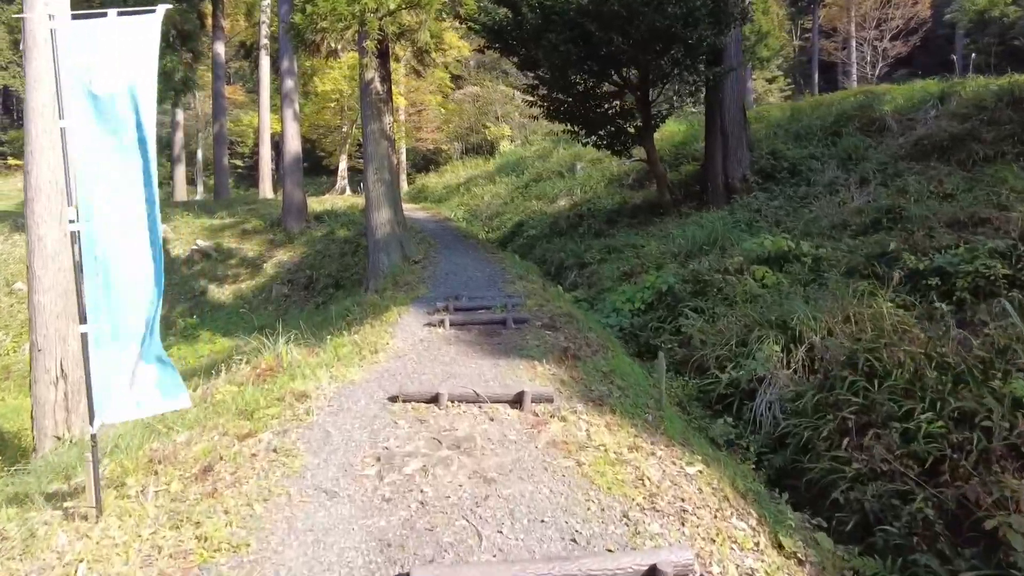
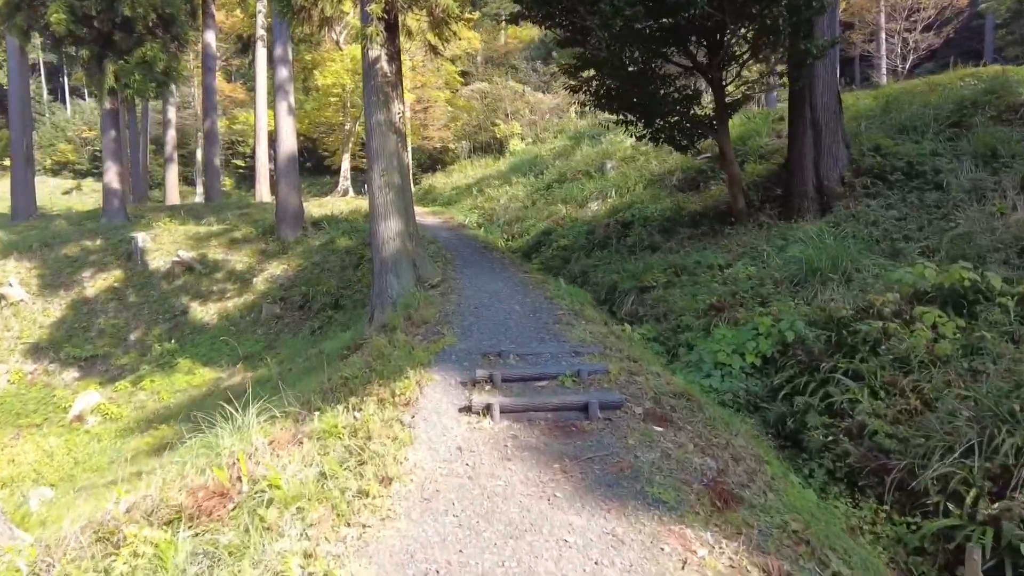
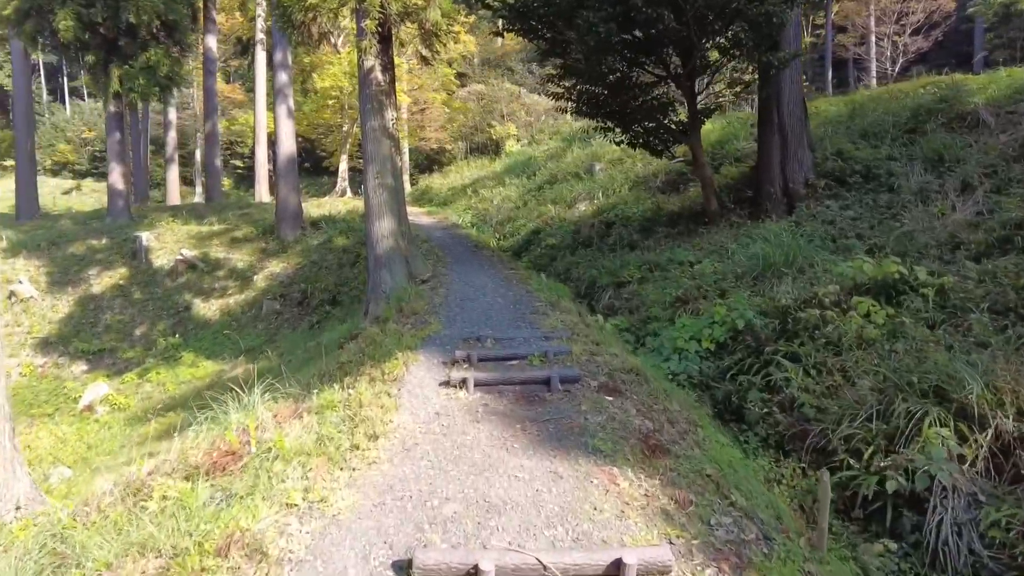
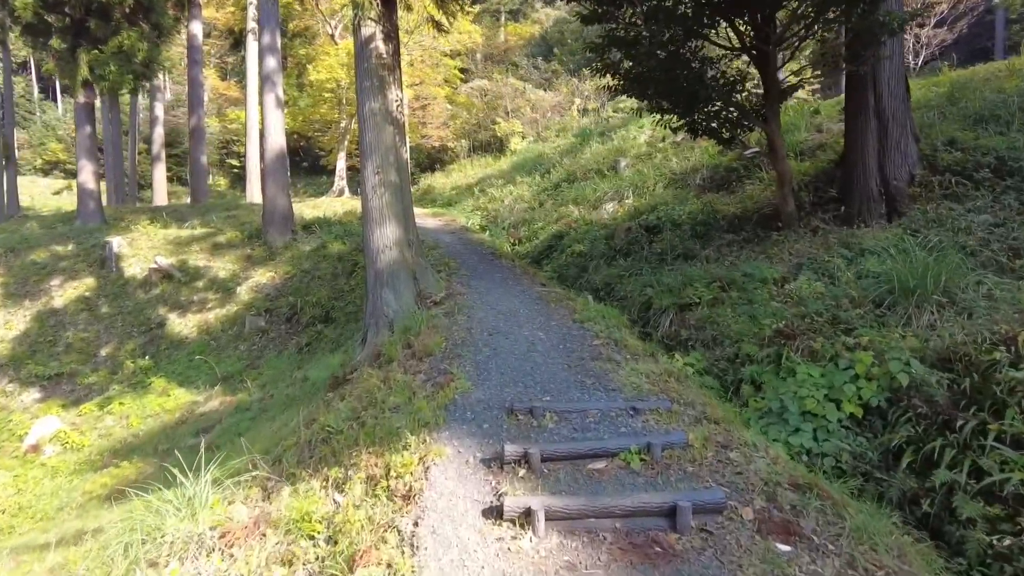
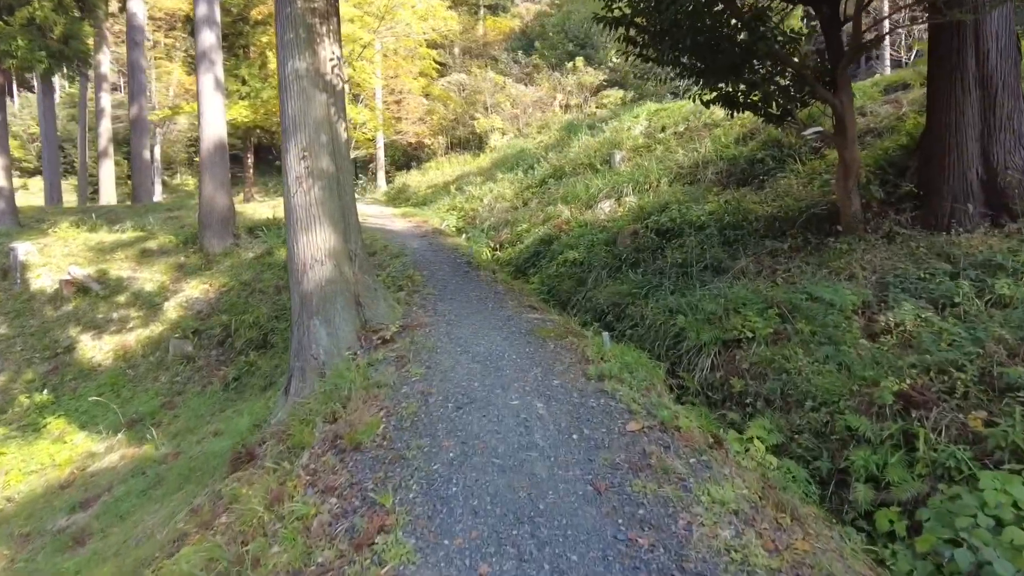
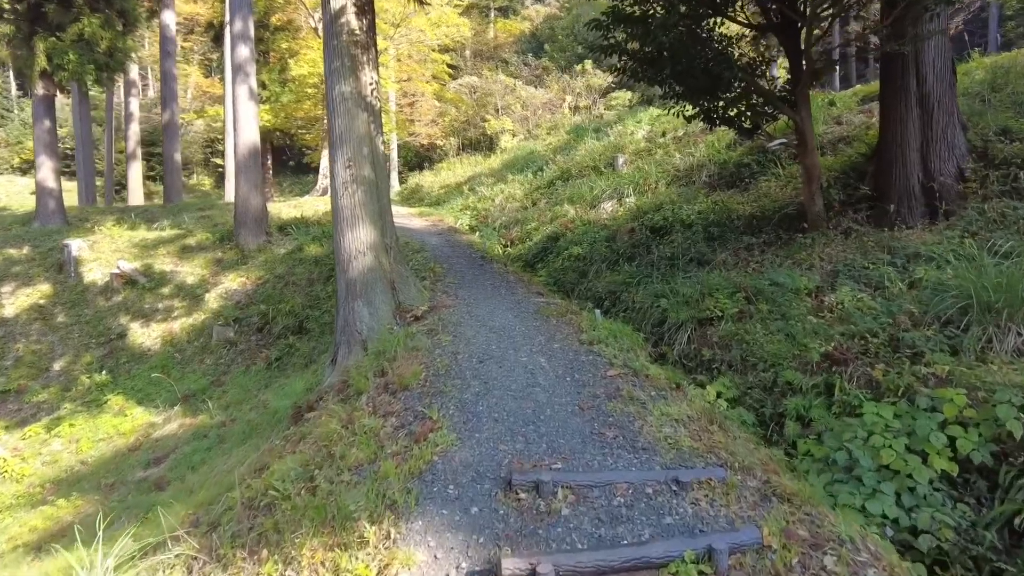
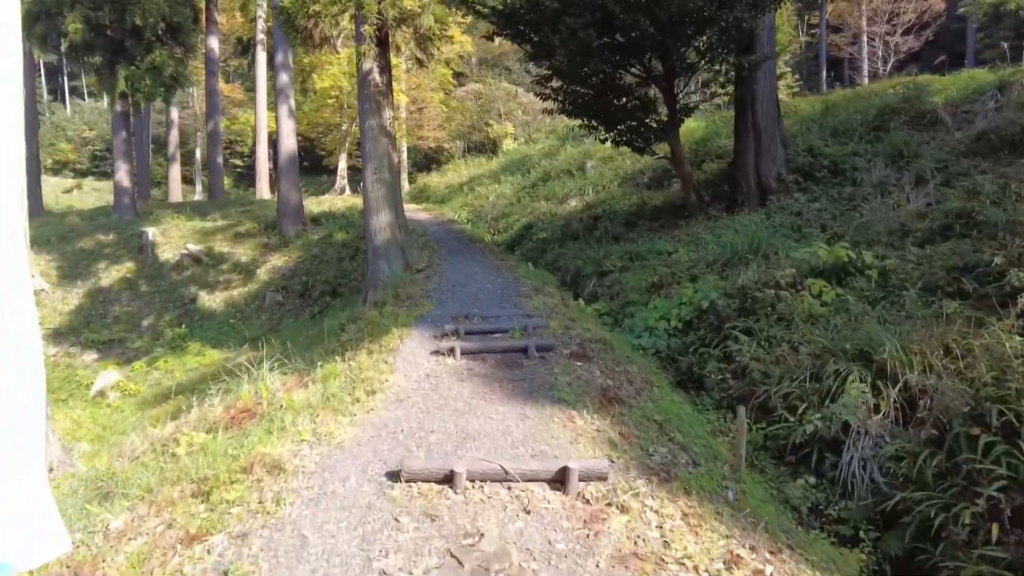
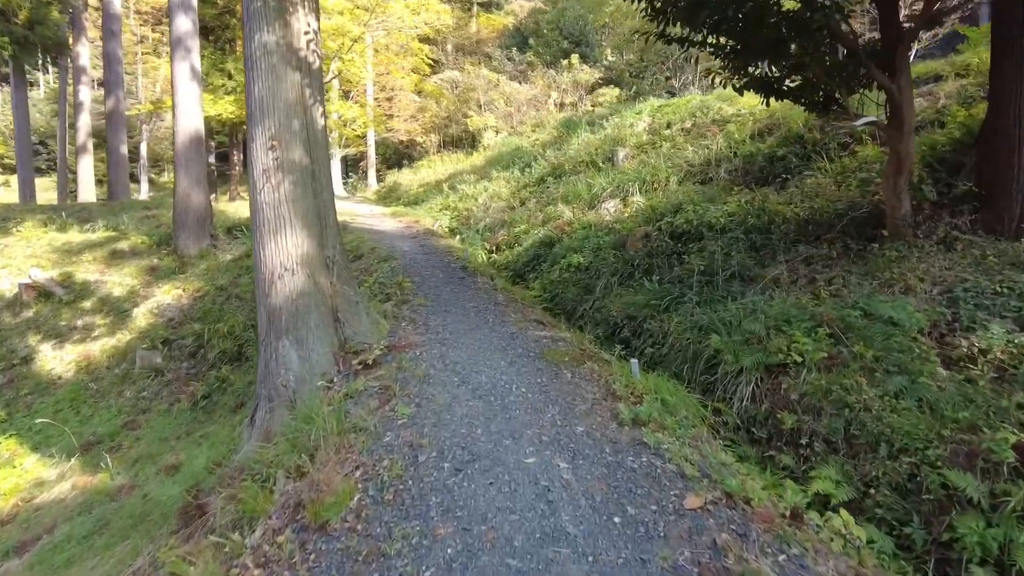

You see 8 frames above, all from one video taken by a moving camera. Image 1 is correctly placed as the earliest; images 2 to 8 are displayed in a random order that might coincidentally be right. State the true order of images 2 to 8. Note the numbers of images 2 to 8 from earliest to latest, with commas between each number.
7, 3, 2, 4, 6, 5, 8
